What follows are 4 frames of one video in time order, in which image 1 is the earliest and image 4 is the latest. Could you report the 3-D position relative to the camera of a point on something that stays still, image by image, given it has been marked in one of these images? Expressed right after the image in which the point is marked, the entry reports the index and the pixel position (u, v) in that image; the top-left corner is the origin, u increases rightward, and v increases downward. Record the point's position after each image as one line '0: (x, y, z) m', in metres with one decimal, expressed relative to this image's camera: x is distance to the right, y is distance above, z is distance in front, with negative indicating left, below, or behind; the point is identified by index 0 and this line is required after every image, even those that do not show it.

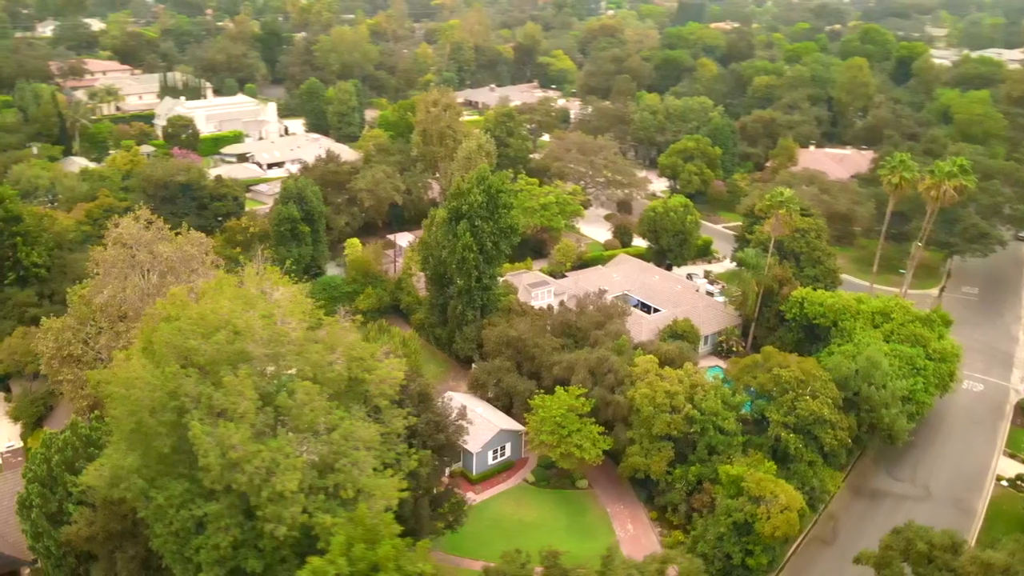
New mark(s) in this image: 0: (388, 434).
0: (-2.7, -3.0, +17.4) m
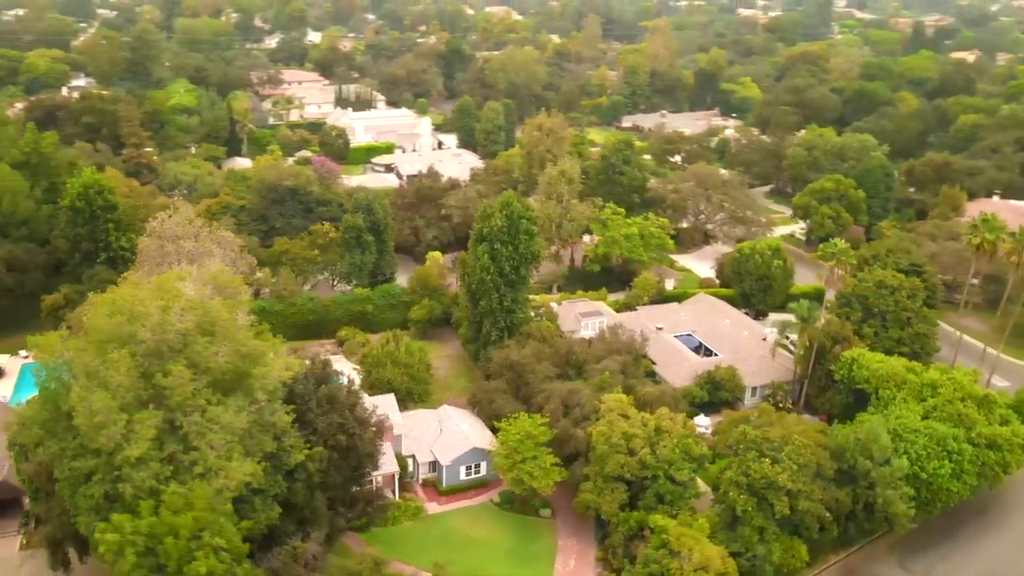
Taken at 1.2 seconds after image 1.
0: (-5.8, -3.2, +19.4) m
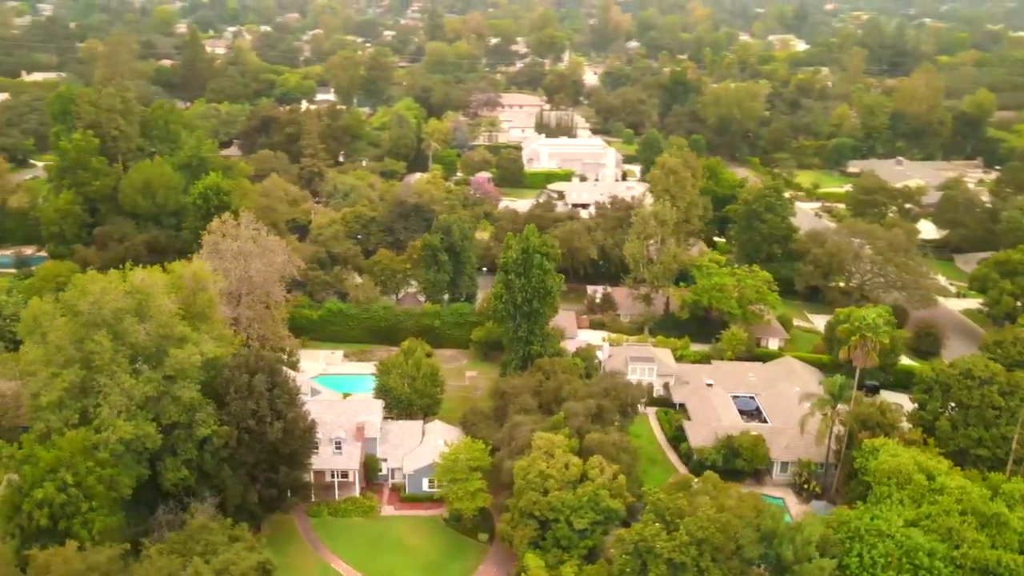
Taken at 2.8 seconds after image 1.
0: (-9.8, -3.2, +23.4) m
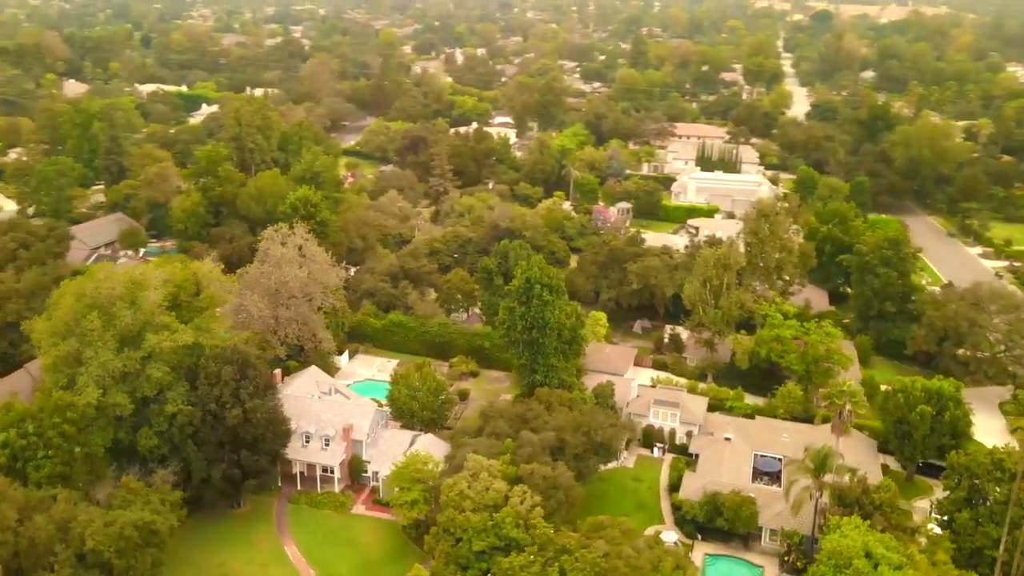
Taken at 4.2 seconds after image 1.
0: (-12.6, -3.1, +28.0) m
